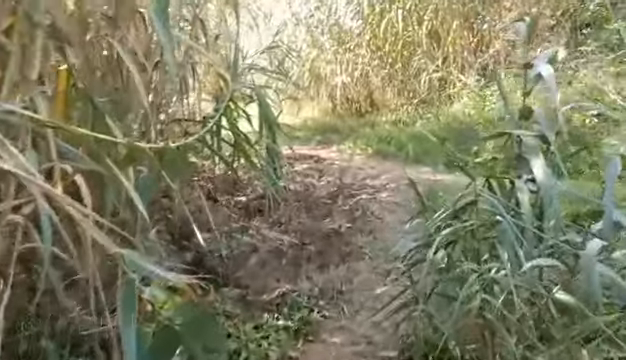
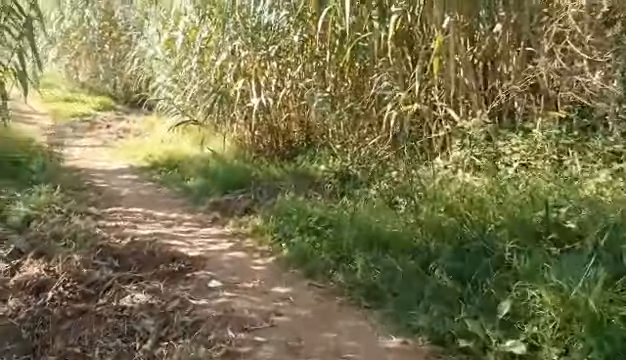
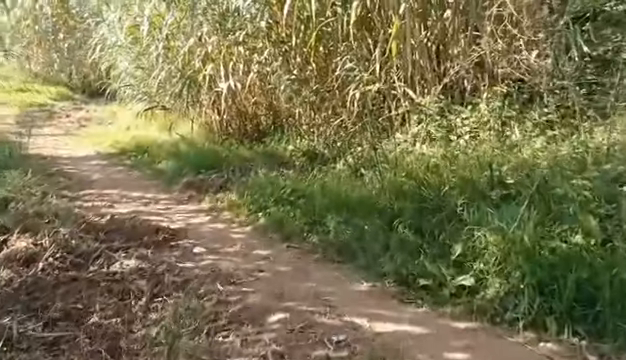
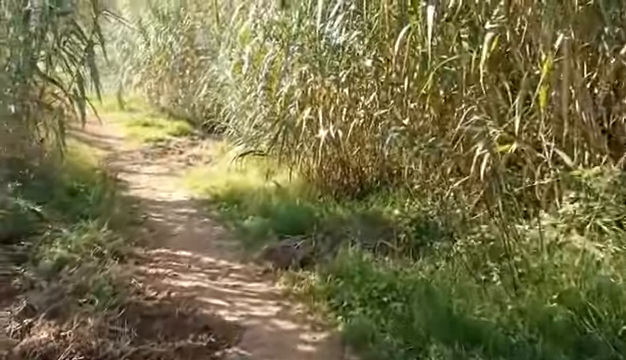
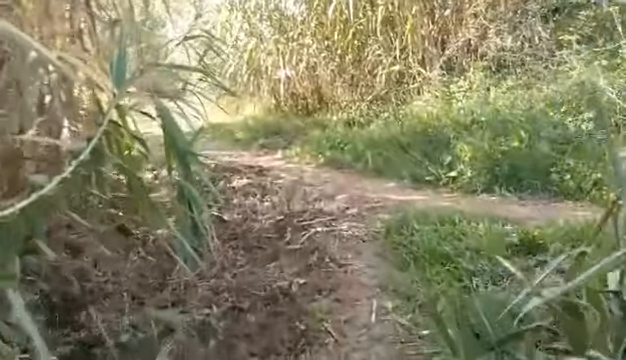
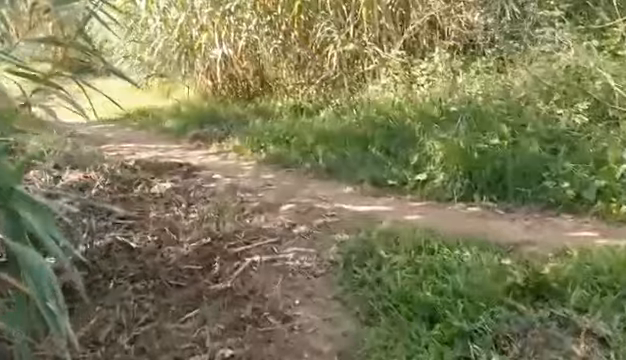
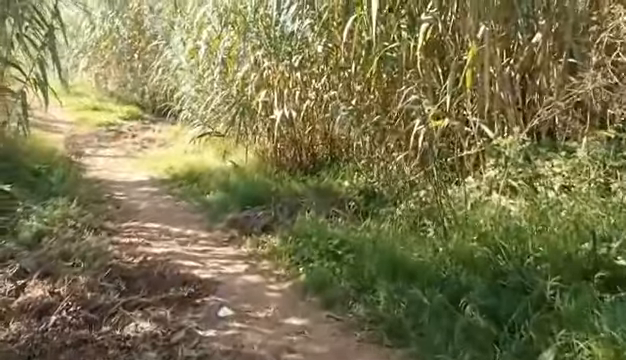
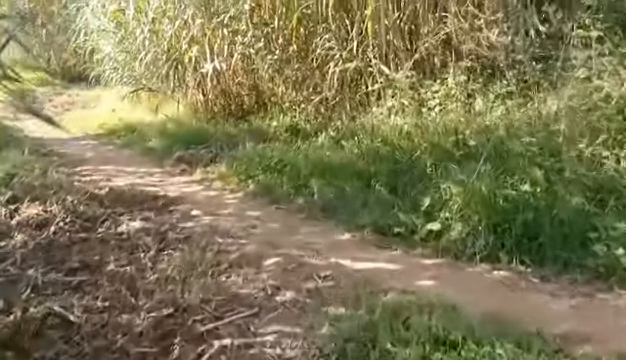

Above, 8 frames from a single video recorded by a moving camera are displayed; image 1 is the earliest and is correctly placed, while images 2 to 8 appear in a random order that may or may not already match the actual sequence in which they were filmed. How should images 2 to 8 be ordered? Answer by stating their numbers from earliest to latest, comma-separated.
5, 6, 8, 3, 2, 7, 4
